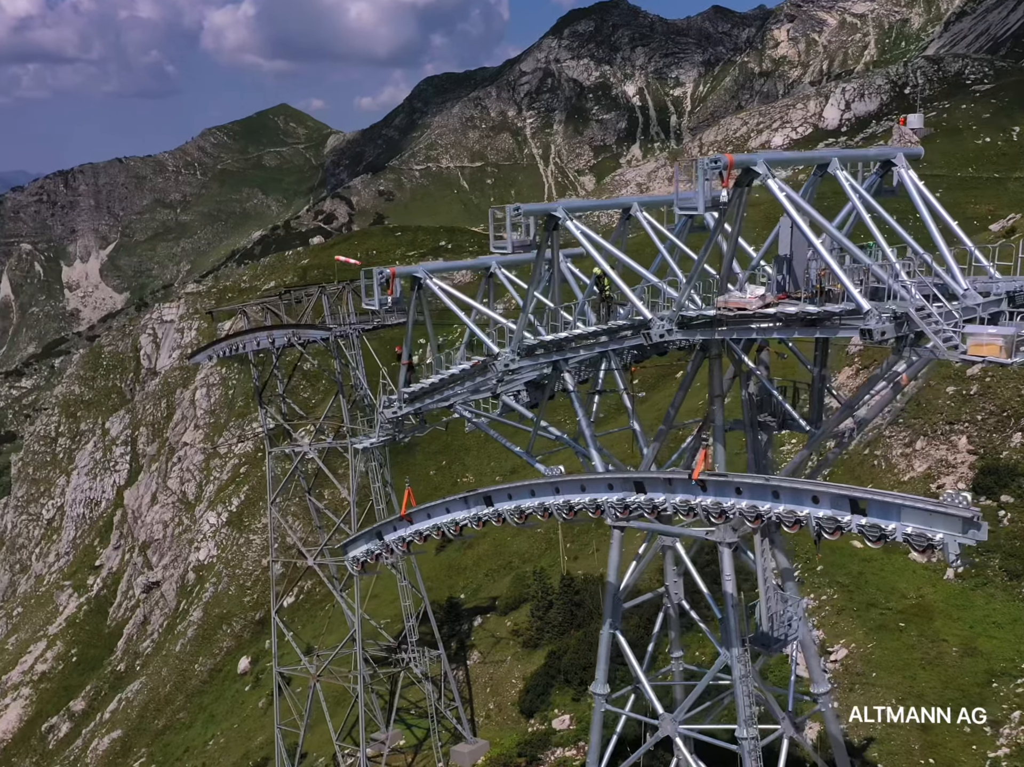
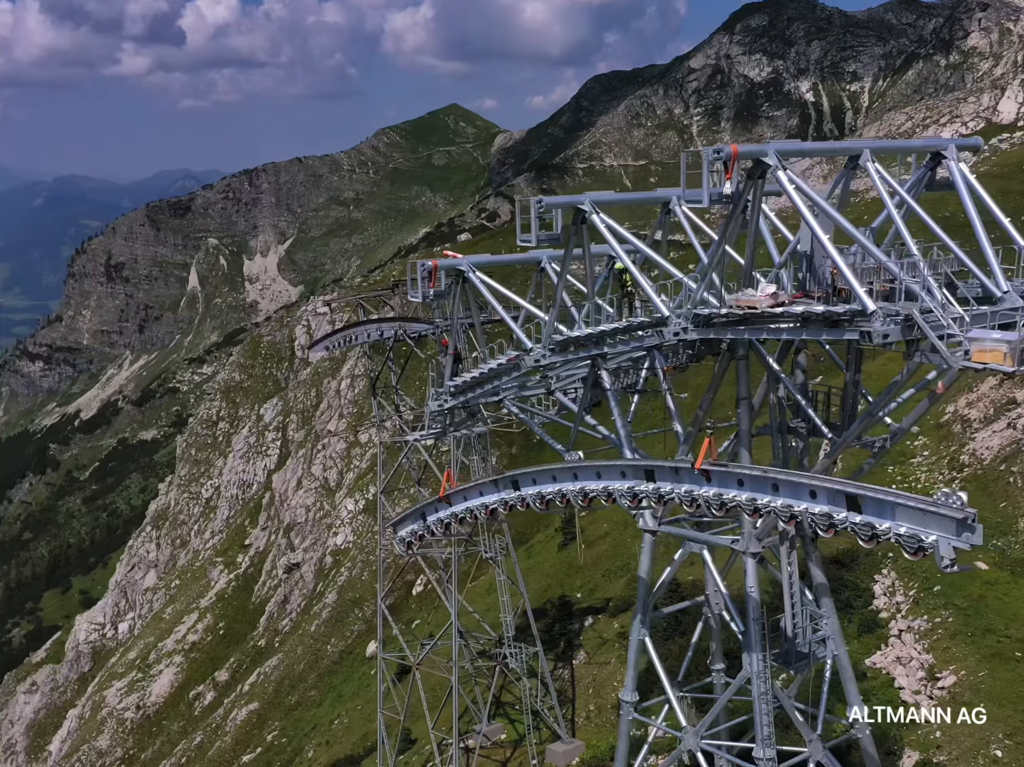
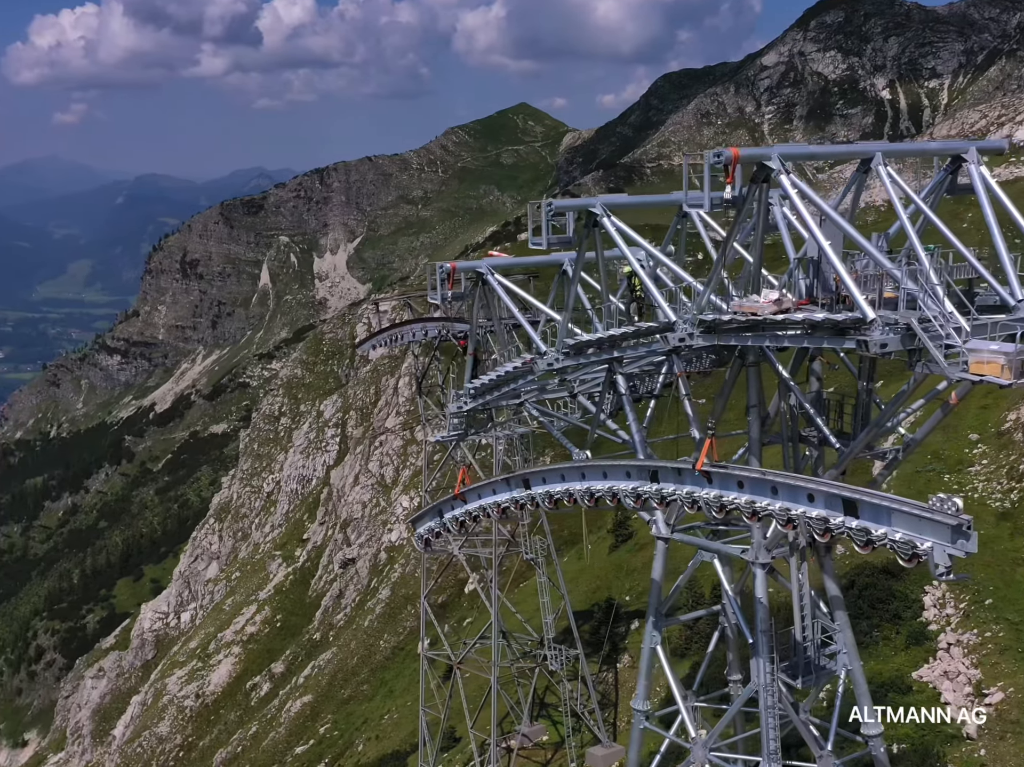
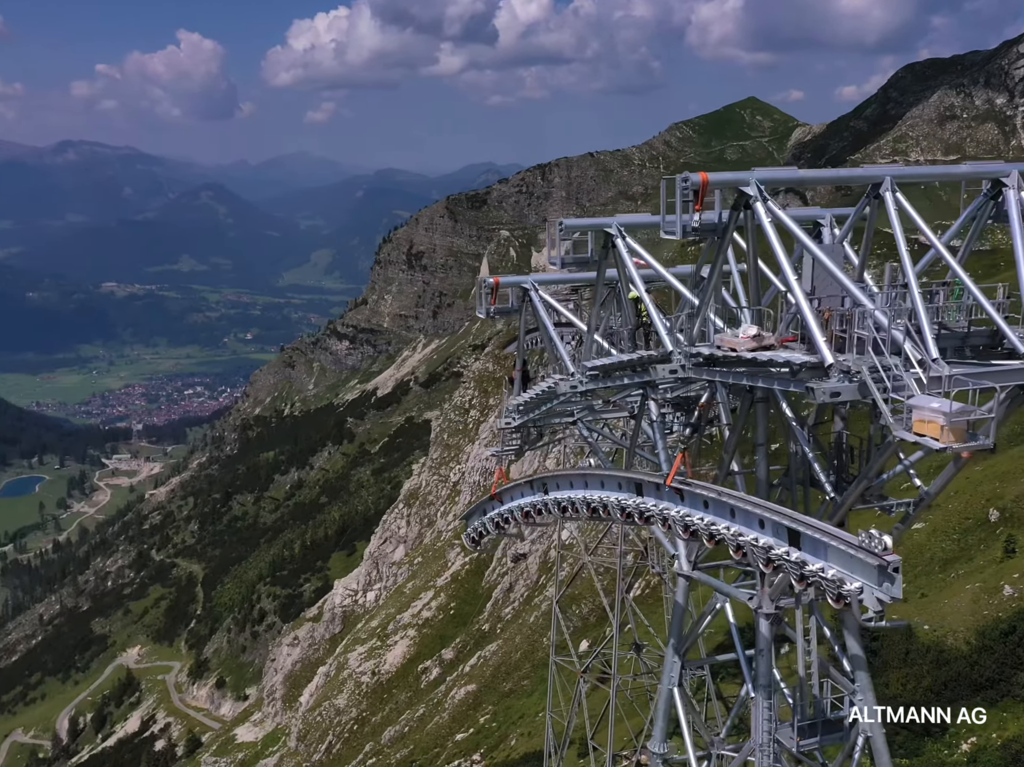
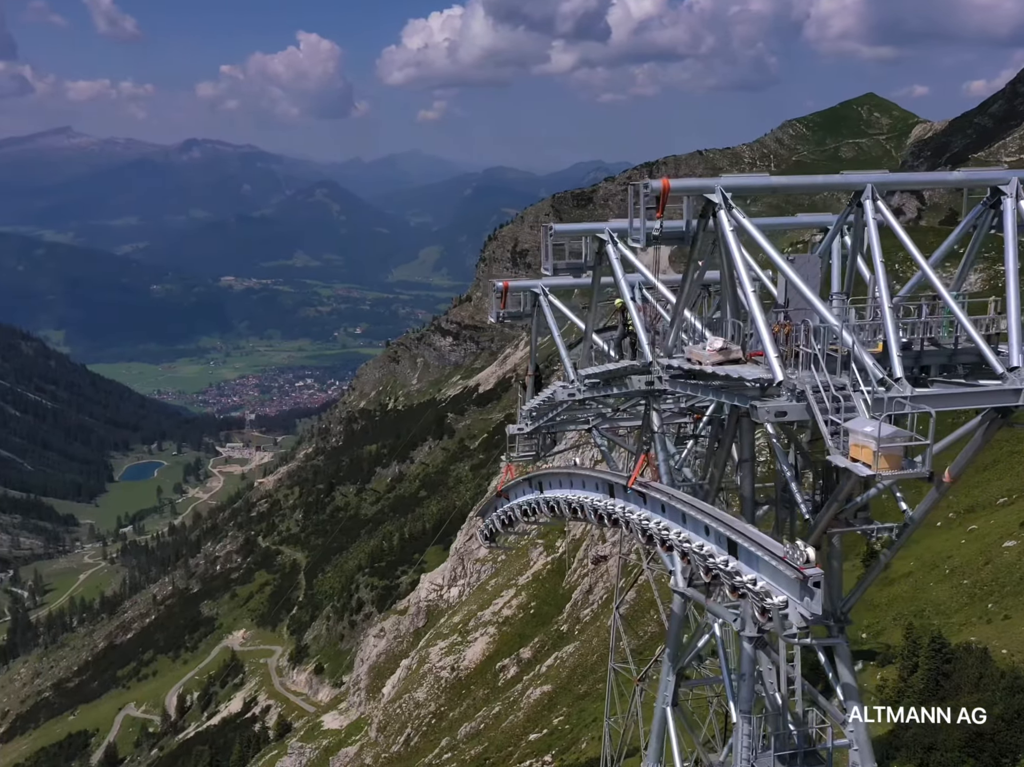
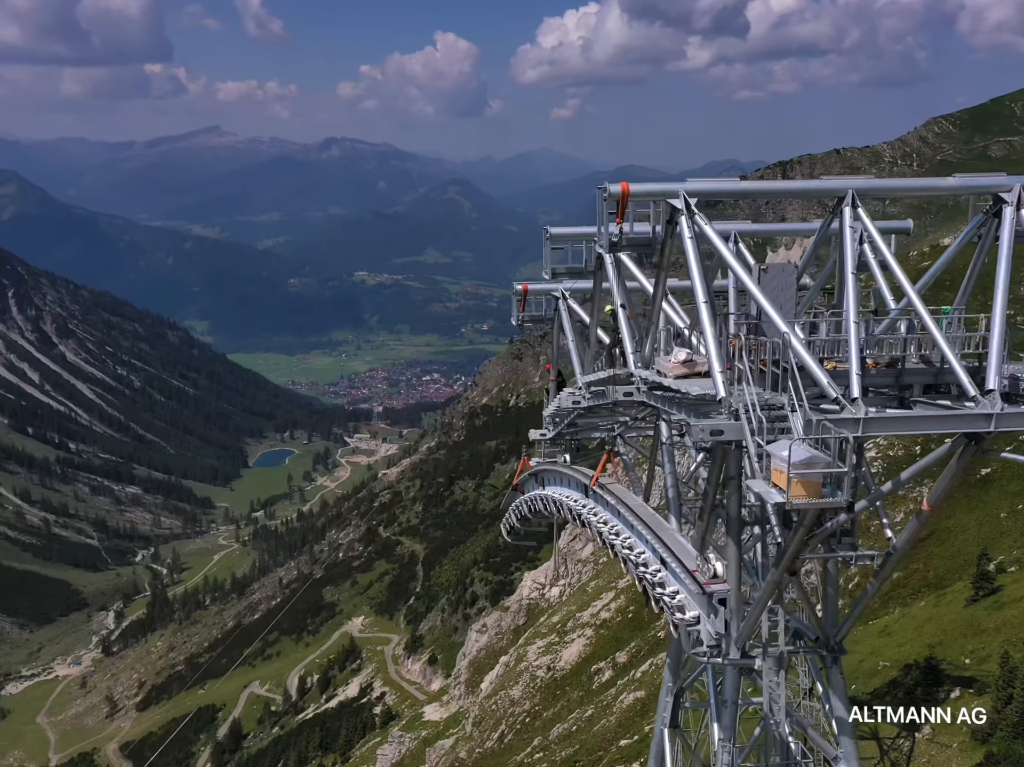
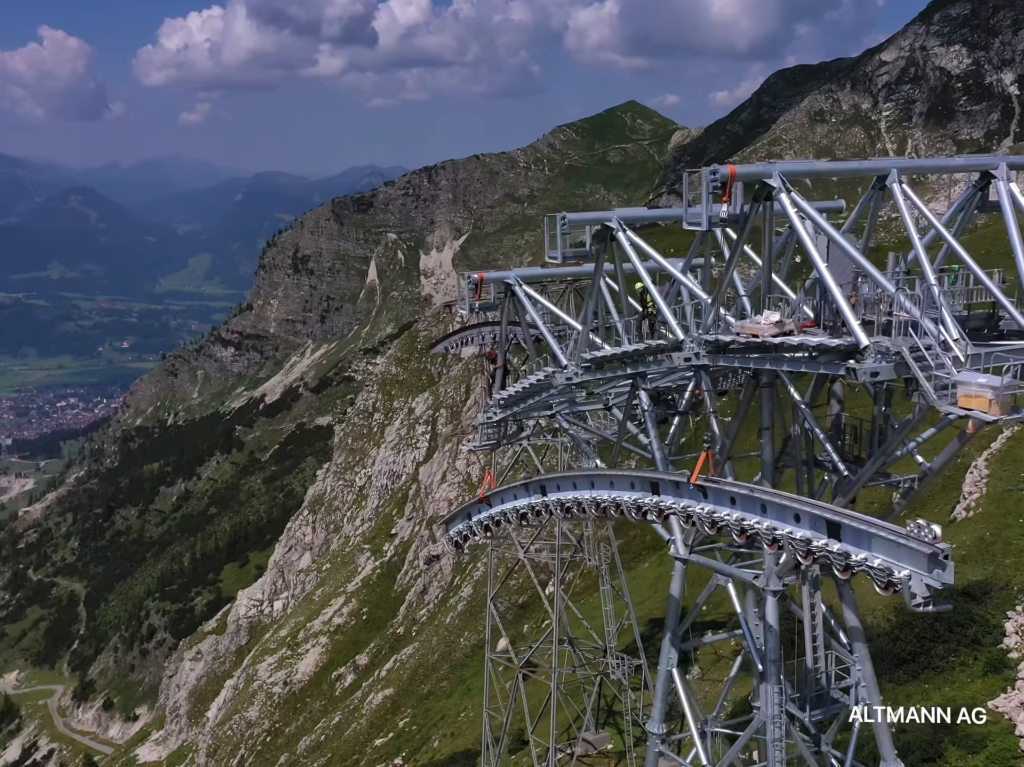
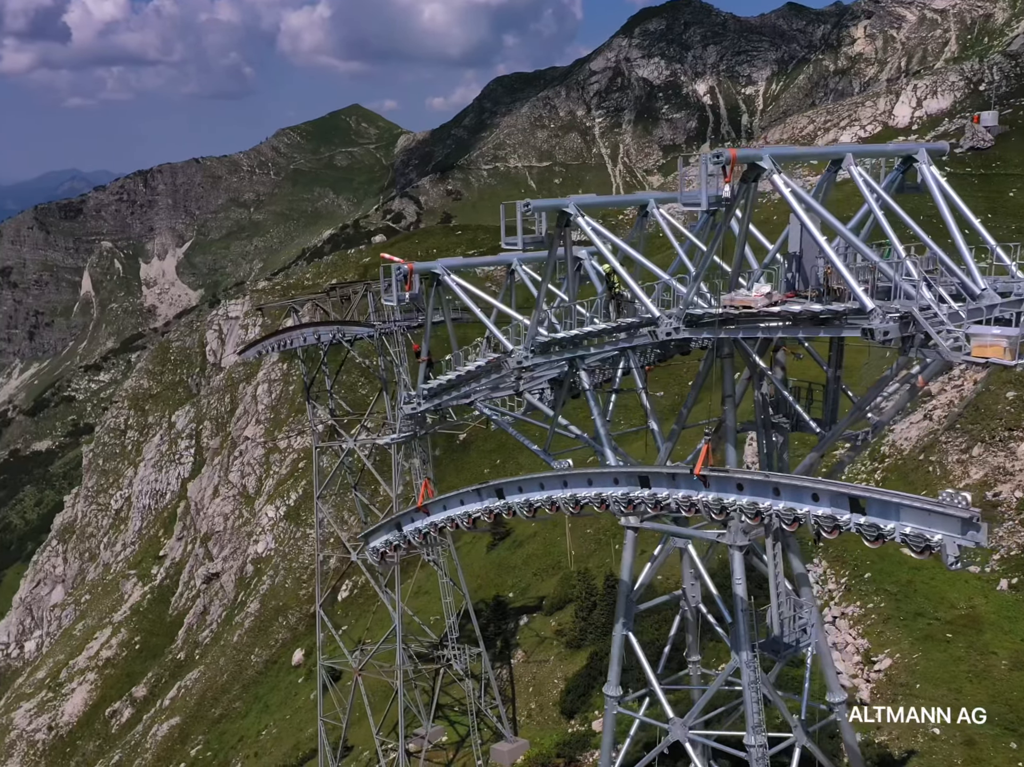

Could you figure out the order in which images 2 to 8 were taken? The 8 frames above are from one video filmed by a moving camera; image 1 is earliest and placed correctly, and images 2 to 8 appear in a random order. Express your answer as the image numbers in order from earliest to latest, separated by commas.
8, 2, 3, 7, 4, 5, 6
